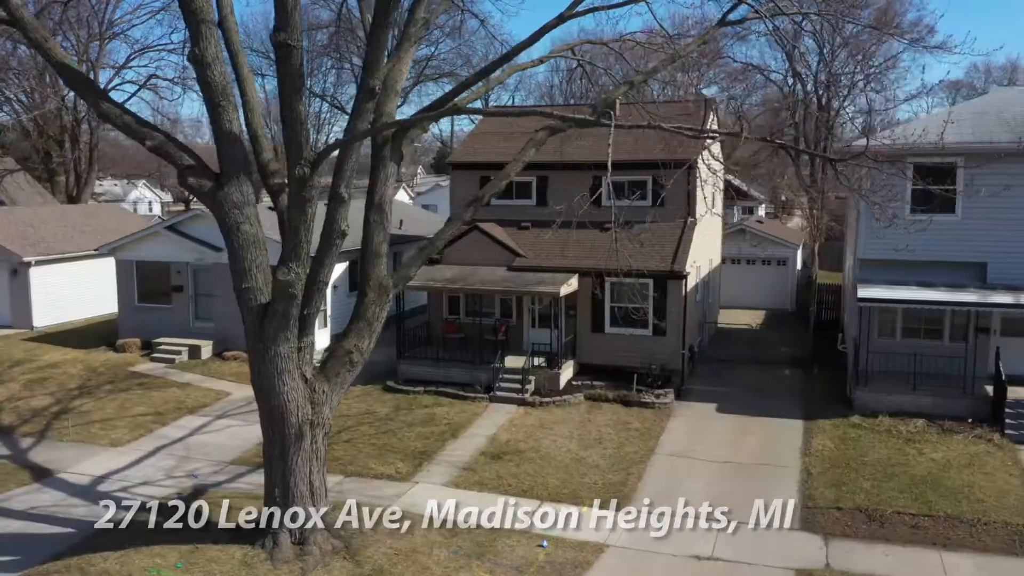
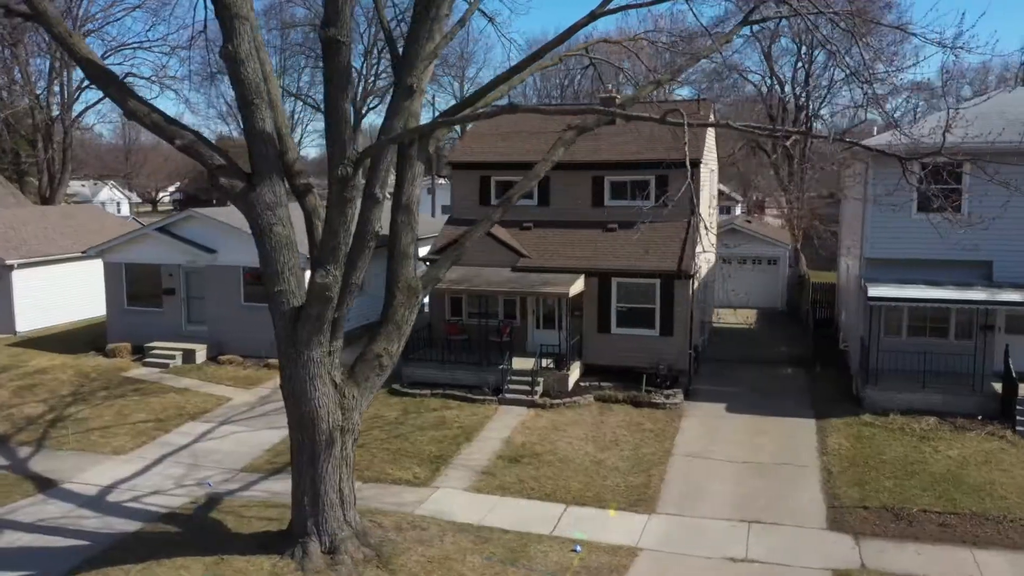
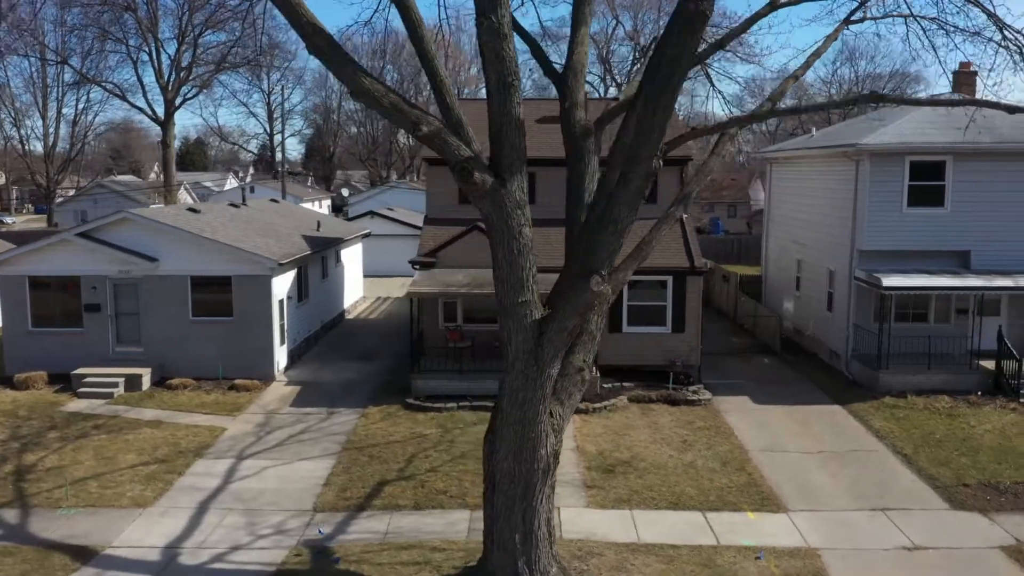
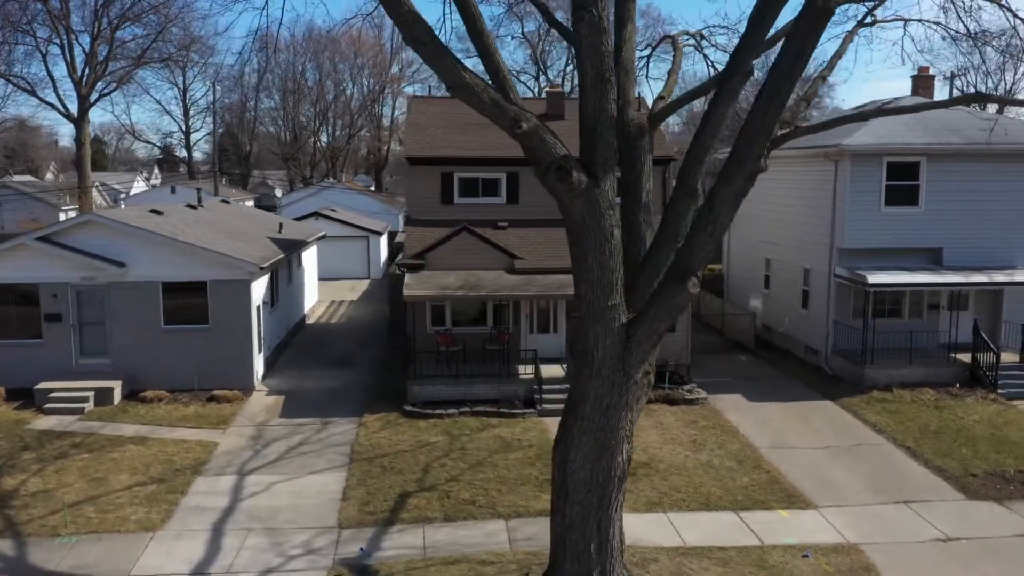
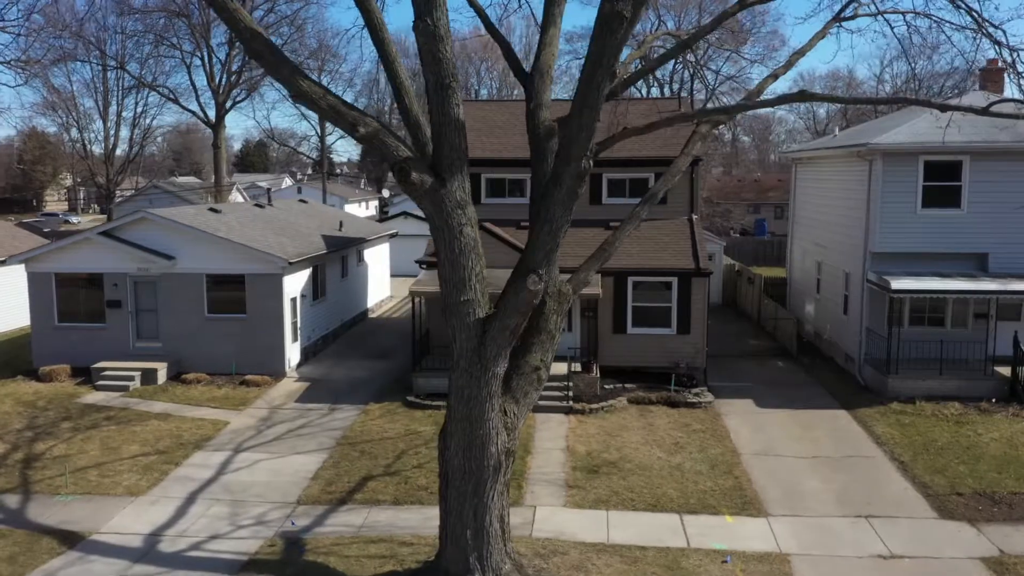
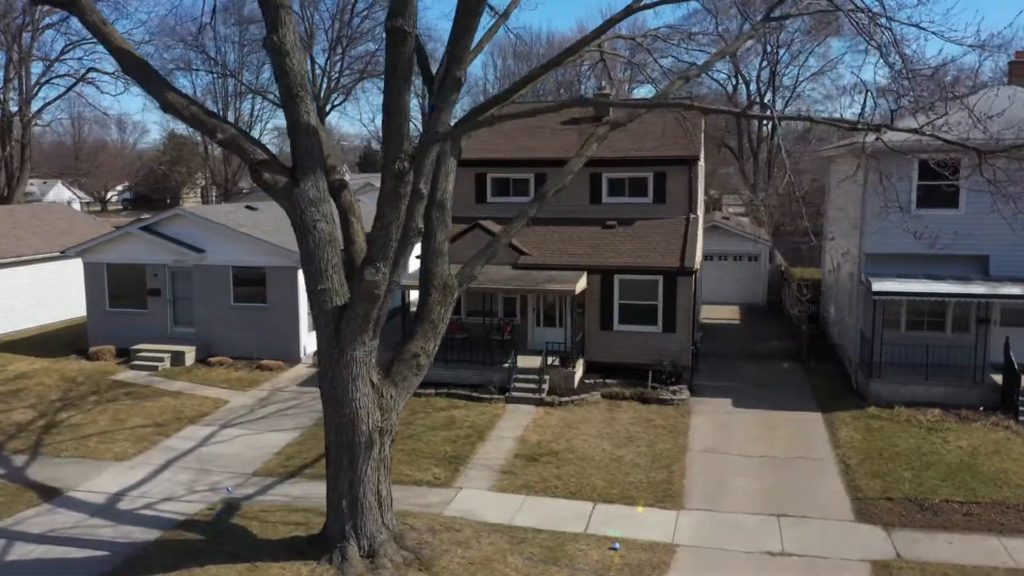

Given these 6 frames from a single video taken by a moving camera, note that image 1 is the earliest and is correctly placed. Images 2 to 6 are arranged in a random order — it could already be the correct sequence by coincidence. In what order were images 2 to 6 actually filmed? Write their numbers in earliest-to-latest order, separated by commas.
2, 6, 5, 3, 4
